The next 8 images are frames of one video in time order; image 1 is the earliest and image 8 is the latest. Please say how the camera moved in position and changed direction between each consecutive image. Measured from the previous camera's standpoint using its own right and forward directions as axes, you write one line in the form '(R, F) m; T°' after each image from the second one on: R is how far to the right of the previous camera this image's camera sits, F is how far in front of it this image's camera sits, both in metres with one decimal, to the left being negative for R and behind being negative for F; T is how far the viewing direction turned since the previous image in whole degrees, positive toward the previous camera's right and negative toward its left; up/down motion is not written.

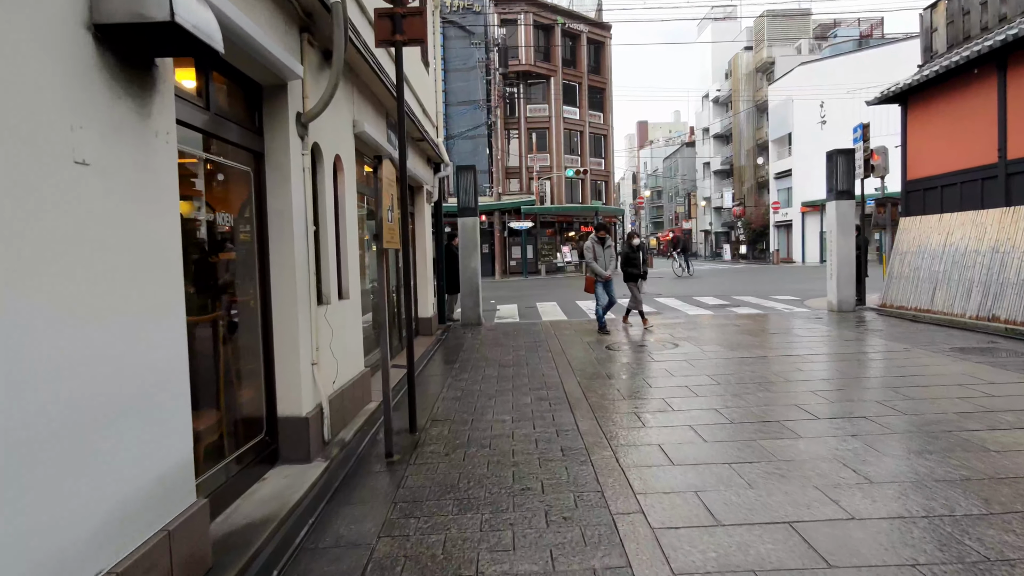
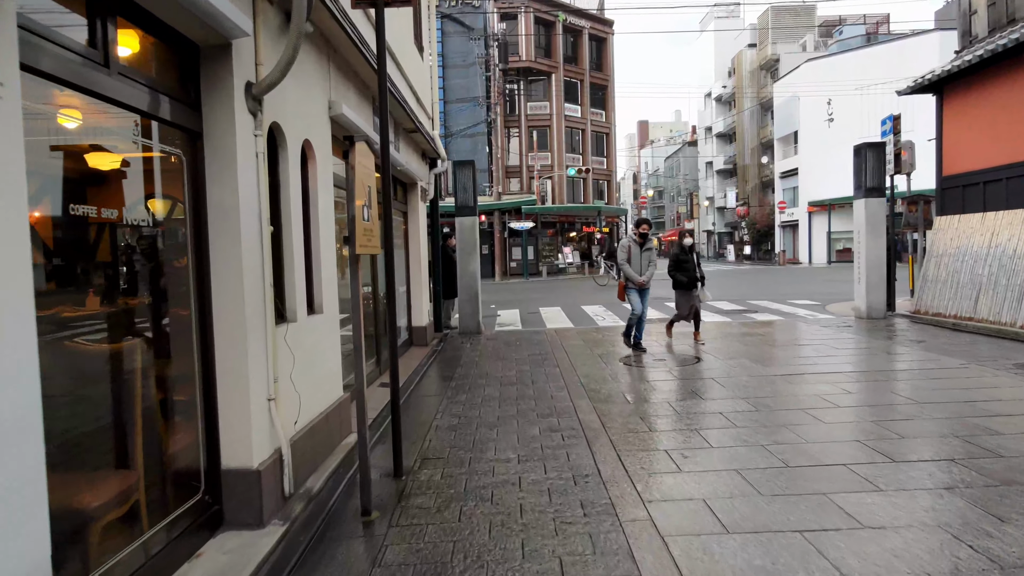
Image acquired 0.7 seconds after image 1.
(0.0, +0.9) m; 0°
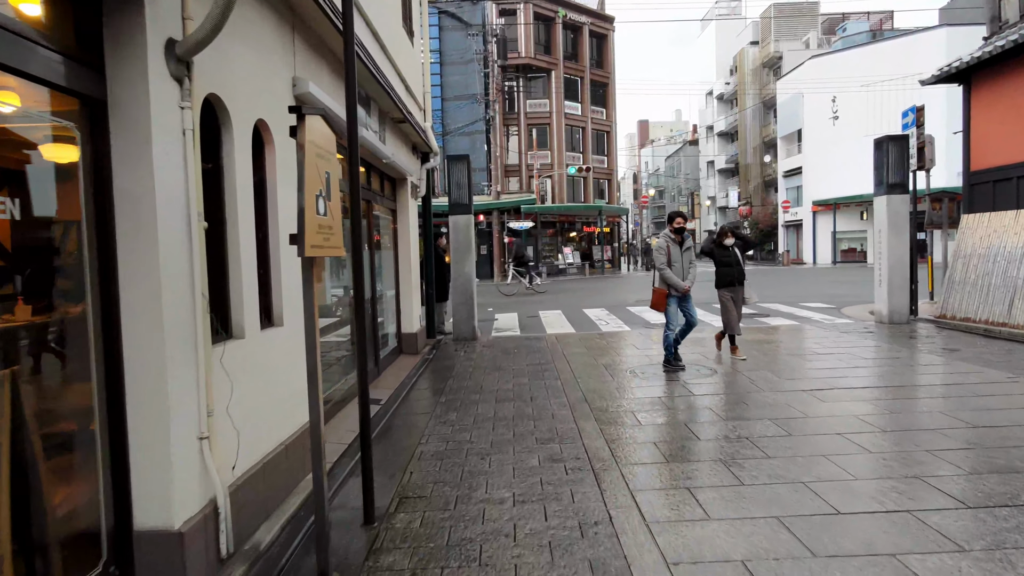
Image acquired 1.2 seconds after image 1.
(0.0, +0.7) m; 0°
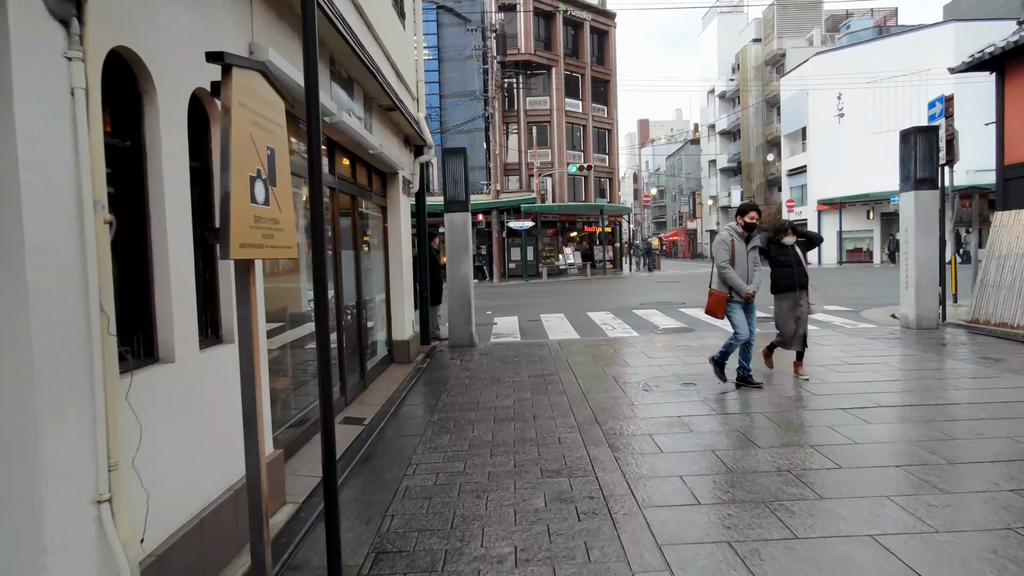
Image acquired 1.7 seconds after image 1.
(0.0, +0.7) m; 0°
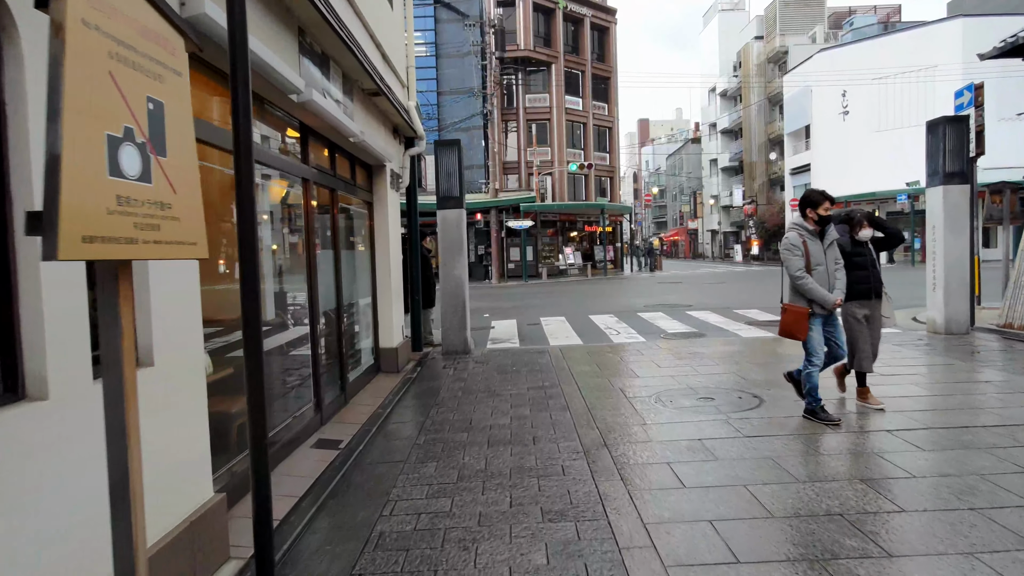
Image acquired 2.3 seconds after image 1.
(0.0, +0.7) m; 0°
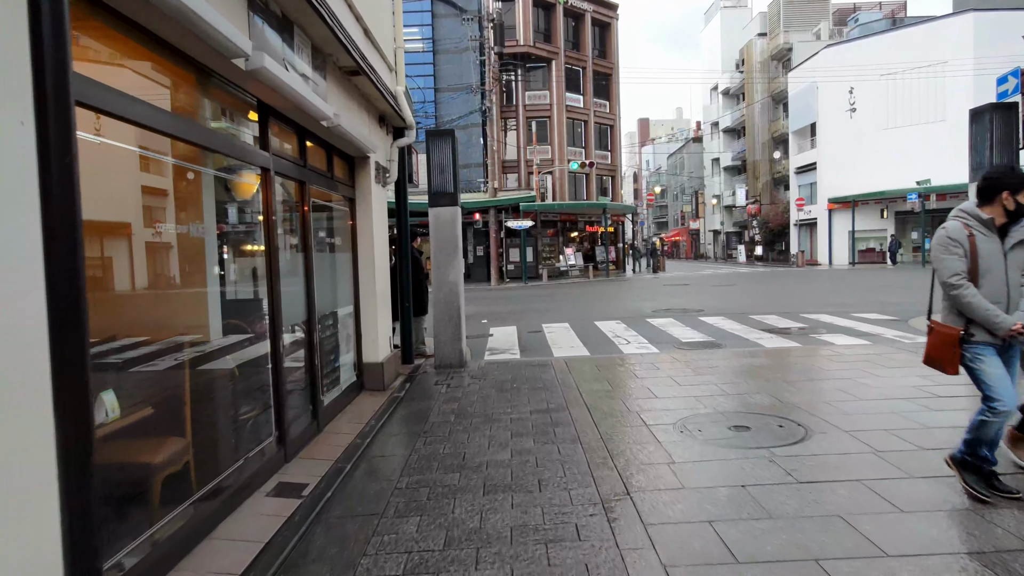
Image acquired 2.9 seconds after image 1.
(0.0, +0.9) m; 0°
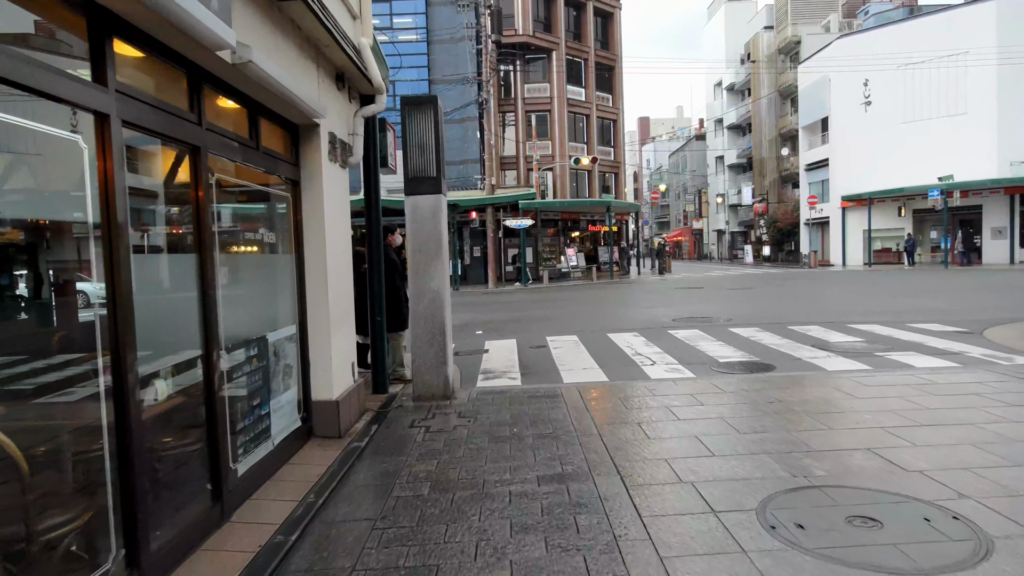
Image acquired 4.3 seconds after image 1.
(0.0, +1.8) m; 0°
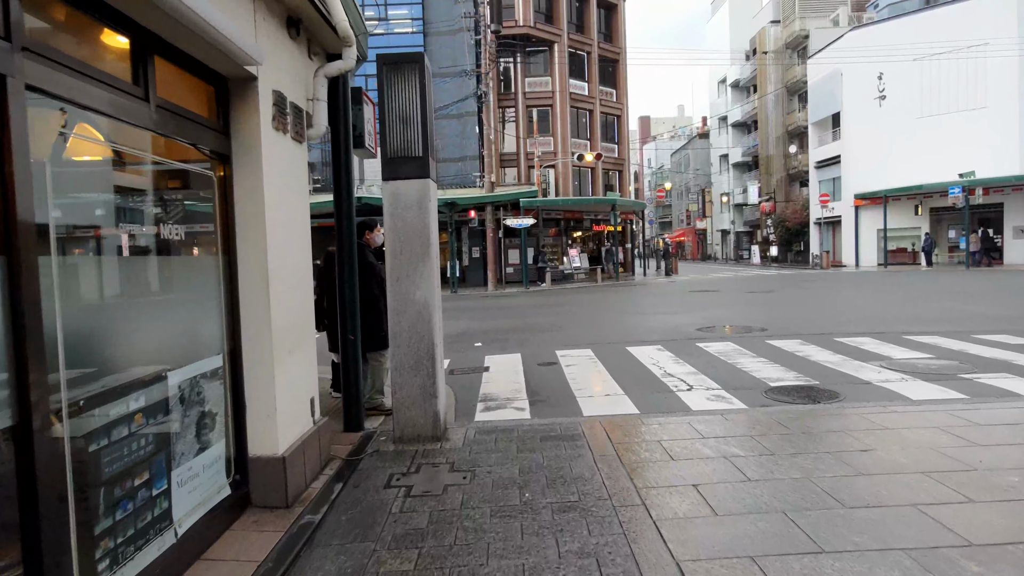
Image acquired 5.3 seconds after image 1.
(-0.1, +1.4) m; 0°
